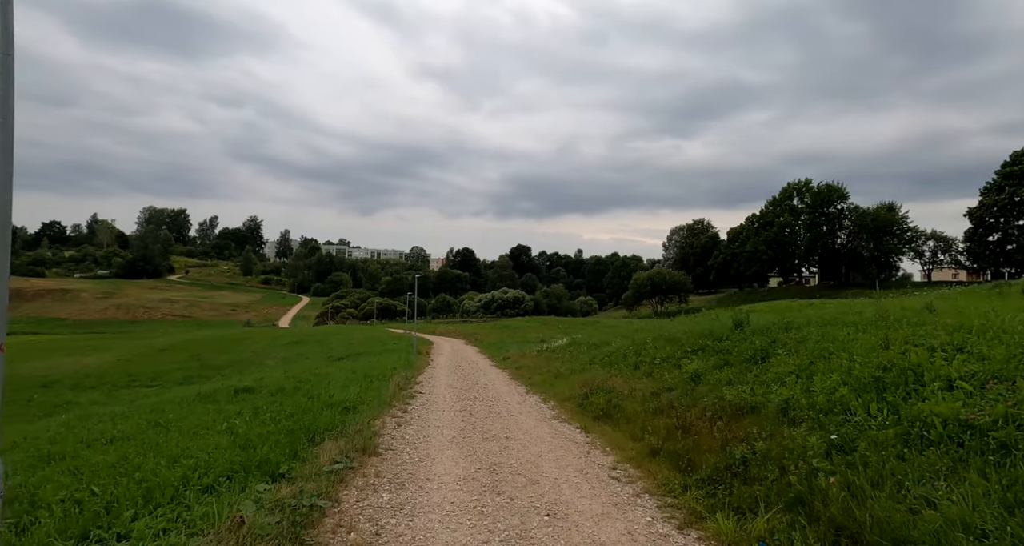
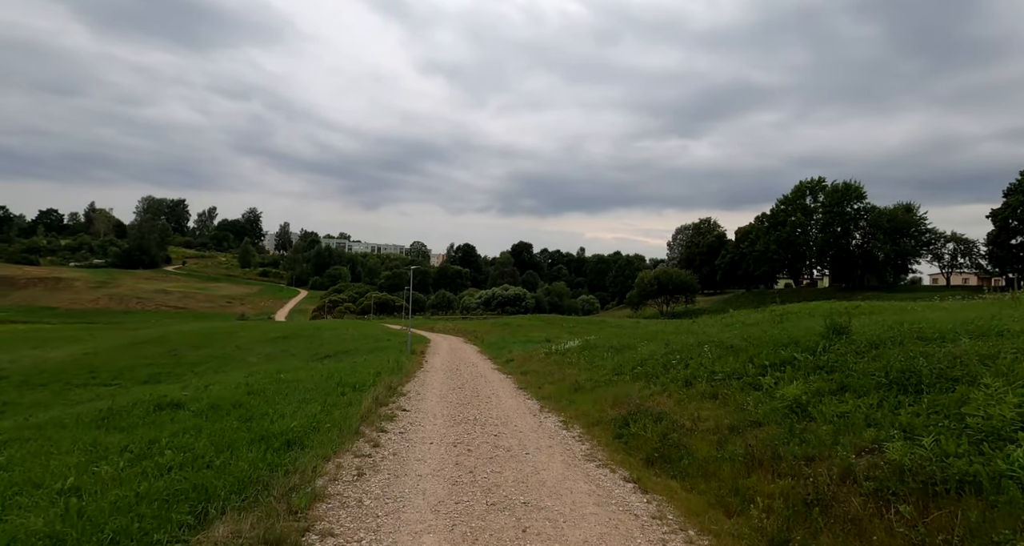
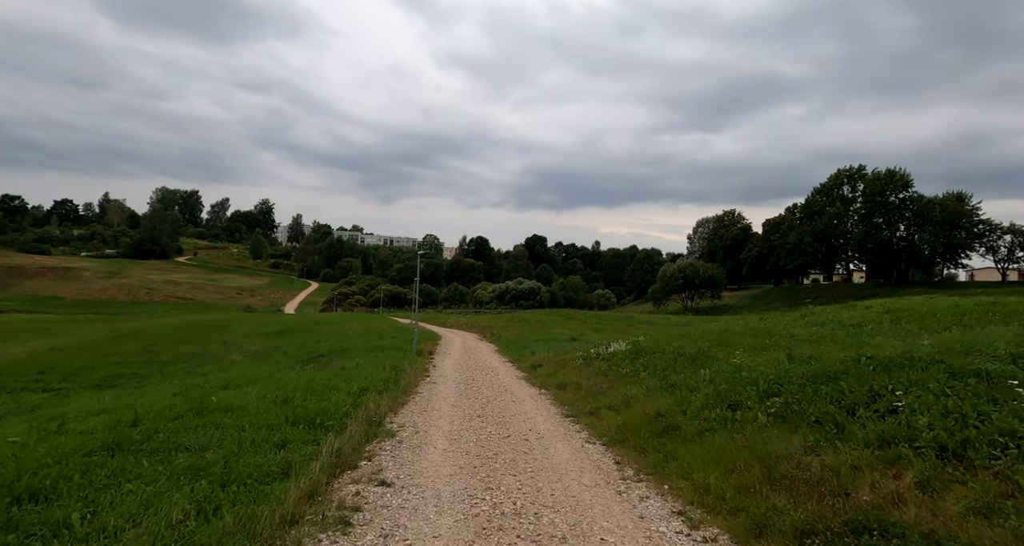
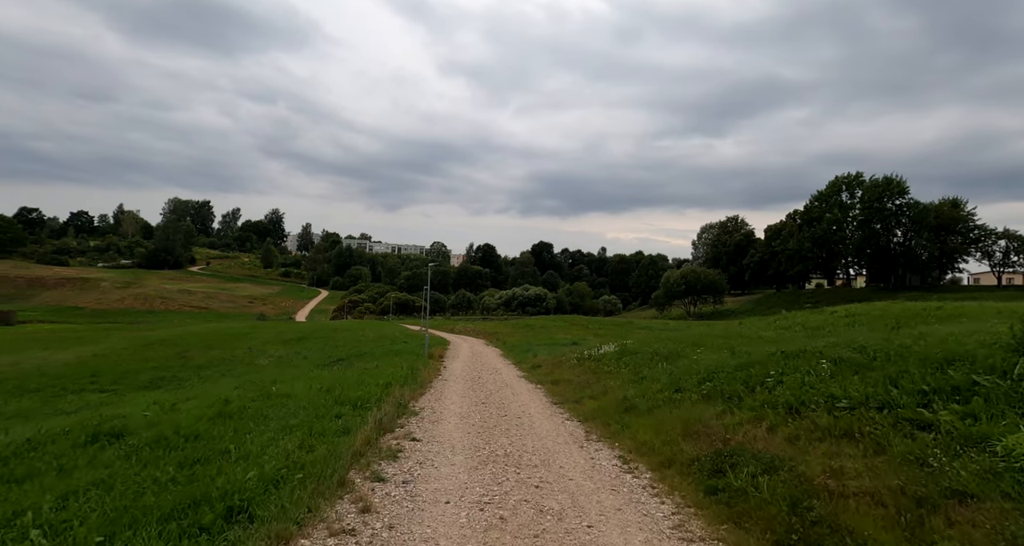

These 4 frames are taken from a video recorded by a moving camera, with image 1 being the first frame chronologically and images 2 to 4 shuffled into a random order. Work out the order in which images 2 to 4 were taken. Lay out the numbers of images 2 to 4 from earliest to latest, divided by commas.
2, 4, 3
